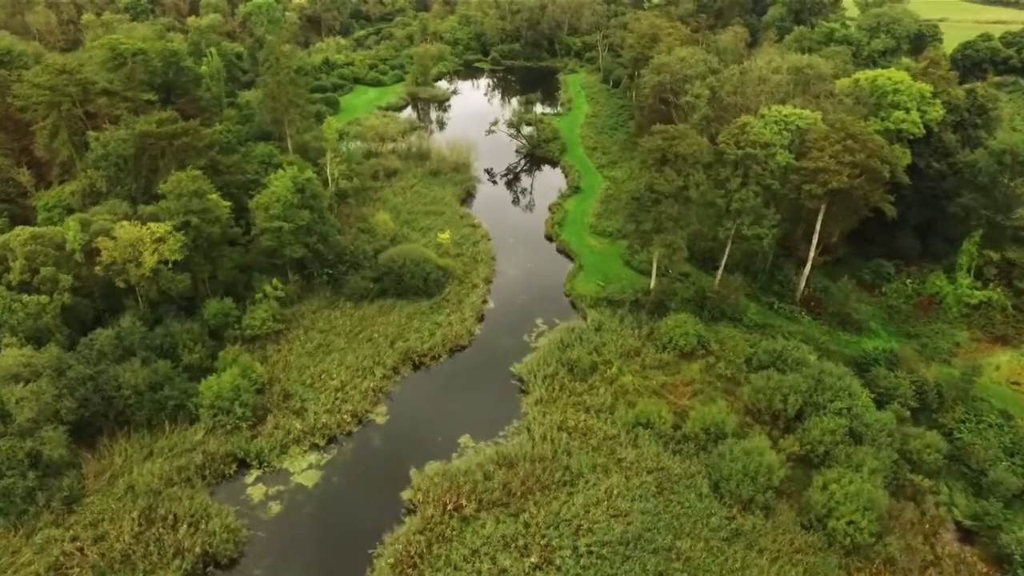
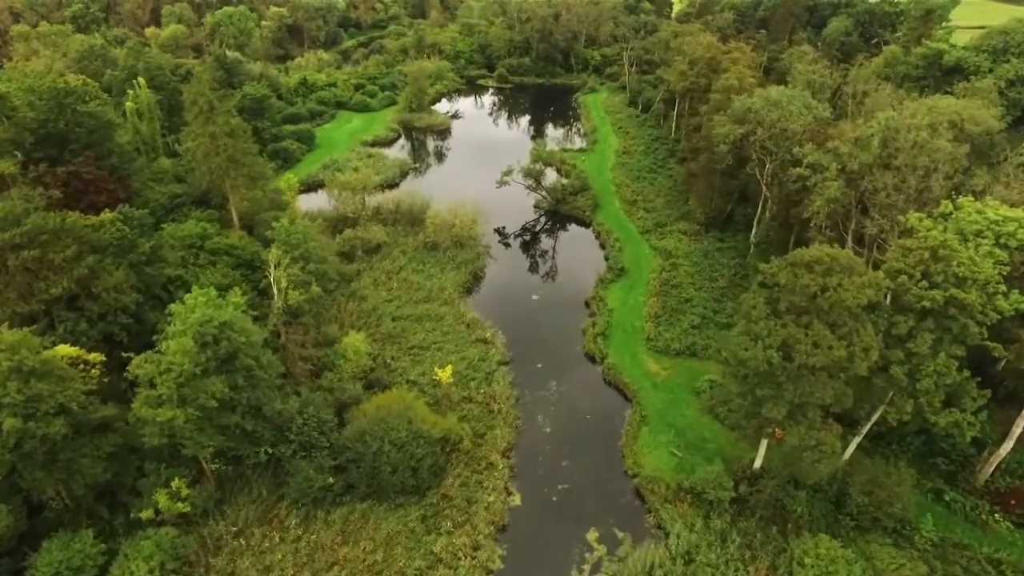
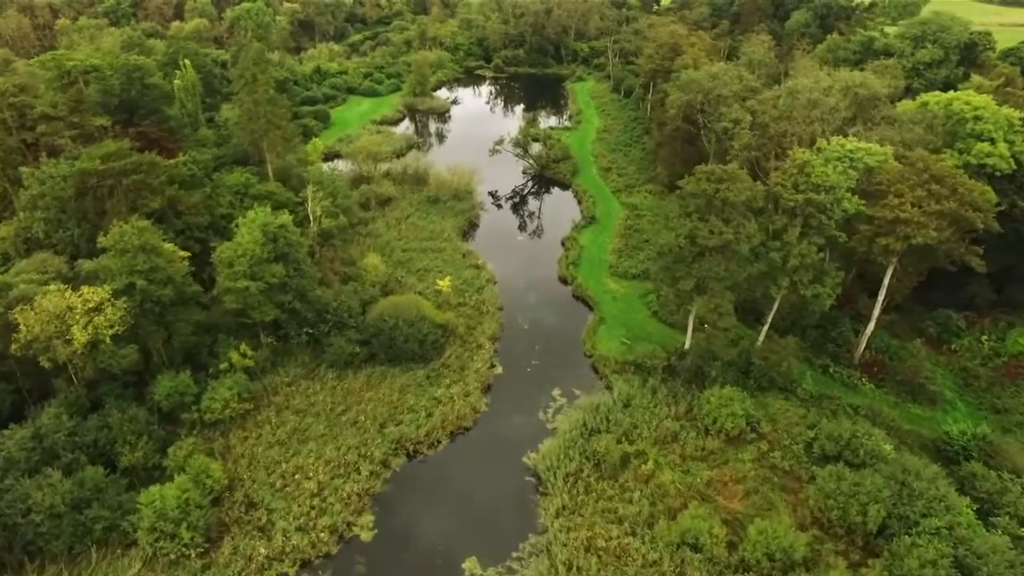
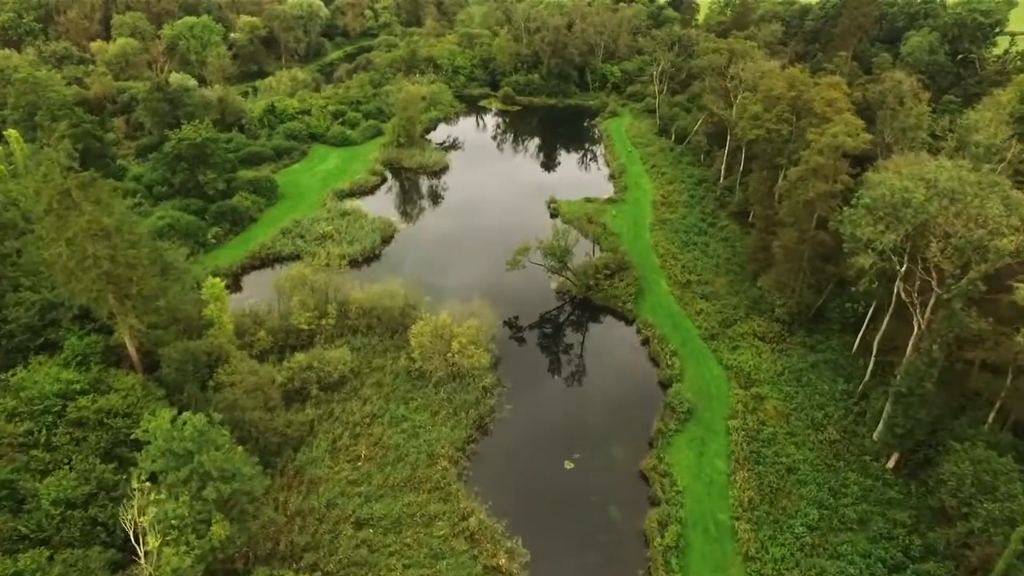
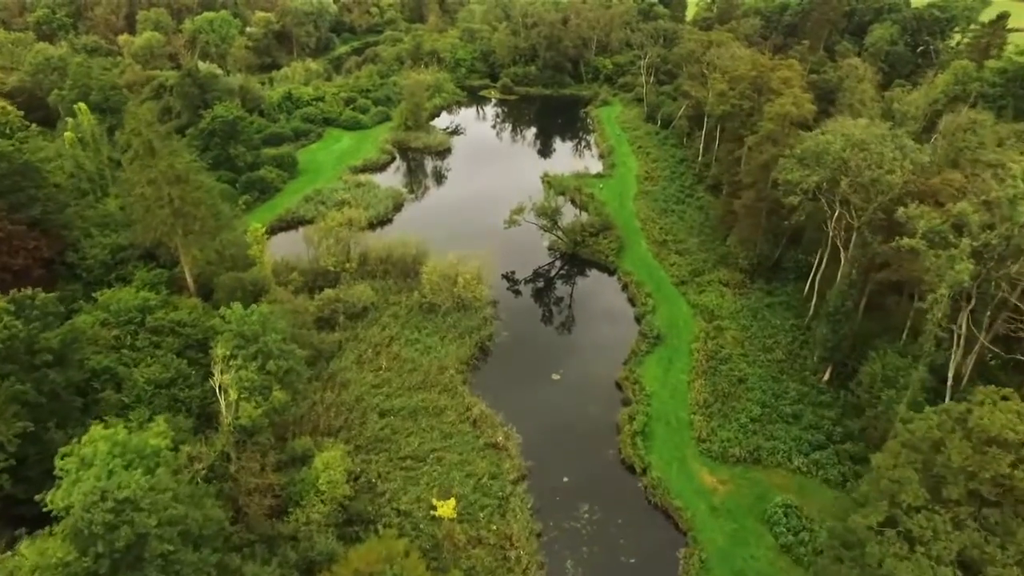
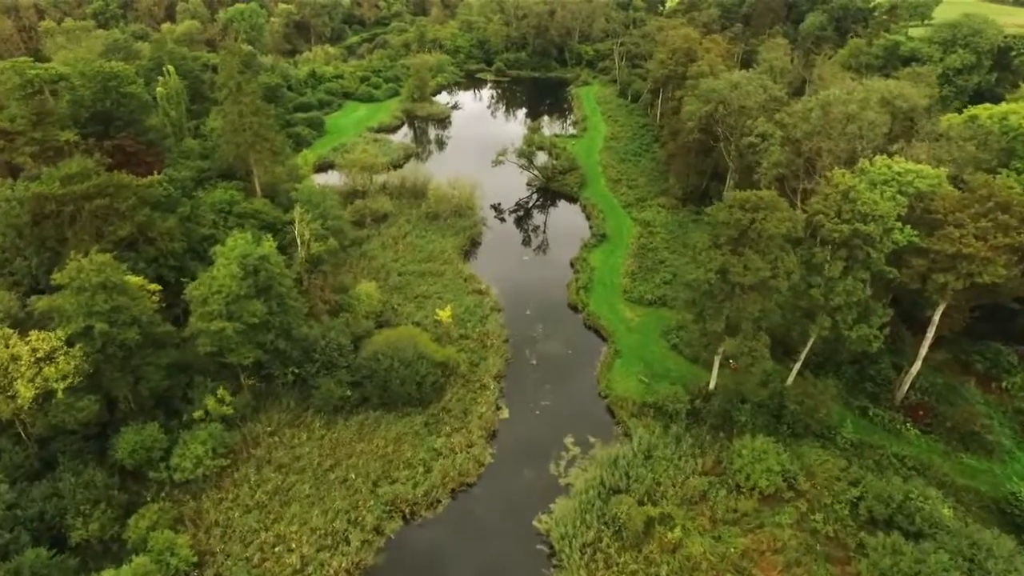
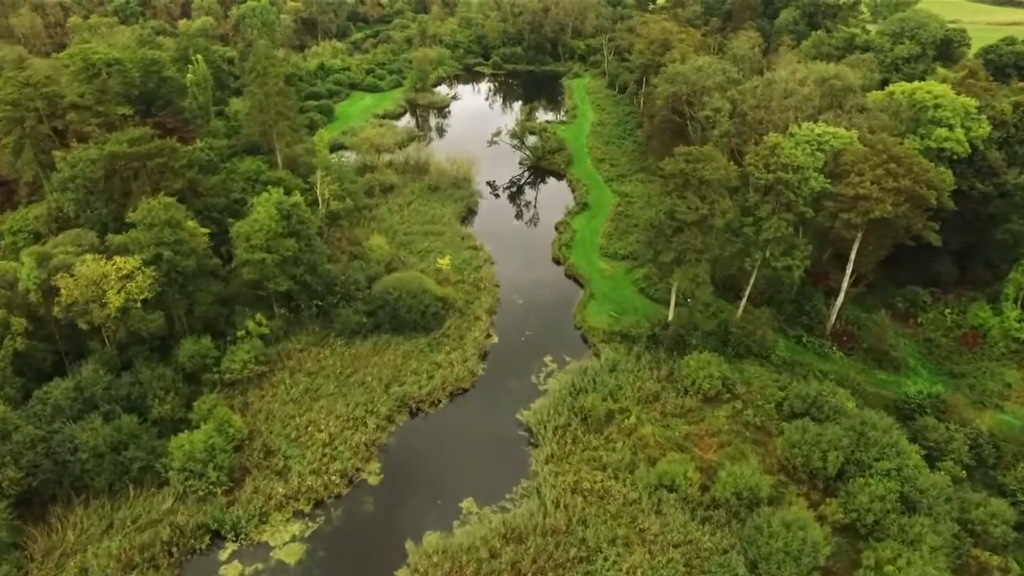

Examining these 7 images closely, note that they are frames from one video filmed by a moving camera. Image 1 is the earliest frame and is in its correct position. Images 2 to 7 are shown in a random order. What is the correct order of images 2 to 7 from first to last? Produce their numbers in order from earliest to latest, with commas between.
7, 3, 6, 2, 5, 4
